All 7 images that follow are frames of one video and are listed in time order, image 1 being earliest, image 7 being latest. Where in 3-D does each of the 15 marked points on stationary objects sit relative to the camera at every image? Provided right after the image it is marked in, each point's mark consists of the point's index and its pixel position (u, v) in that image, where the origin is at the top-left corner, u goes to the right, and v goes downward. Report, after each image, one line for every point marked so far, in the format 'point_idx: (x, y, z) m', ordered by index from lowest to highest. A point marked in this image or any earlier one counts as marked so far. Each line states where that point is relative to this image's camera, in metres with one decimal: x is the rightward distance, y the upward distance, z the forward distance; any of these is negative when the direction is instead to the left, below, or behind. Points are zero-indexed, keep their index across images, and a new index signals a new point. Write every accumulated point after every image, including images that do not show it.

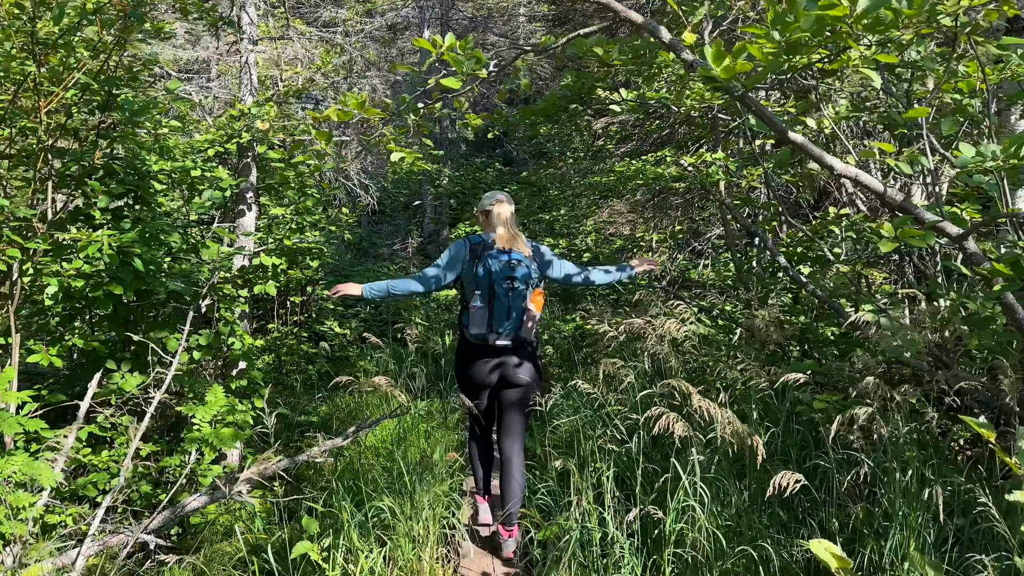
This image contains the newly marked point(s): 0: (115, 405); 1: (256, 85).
0: (-1.7, -0.5, +3.2) m
1: (-1.5, +1.2, +4.5) m
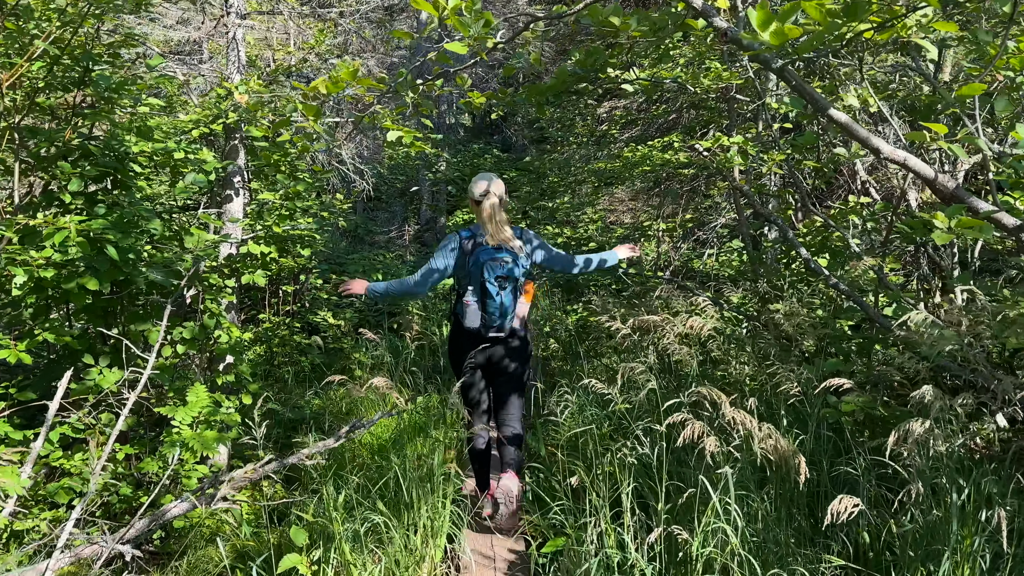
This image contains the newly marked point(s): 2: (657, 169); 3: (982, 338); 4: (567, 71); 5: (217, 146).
0: (-1.7, -0.5, +3.0) m
1: (-1.5, +1.3, +4.3) m
2: (+1.1, +0.9, +5.7) m
3: (+1.7, -0.2, +2.7) m
4: (+0.3, +1.0, +3.5) m
5: (-1.6, +0.8, +4.1) m
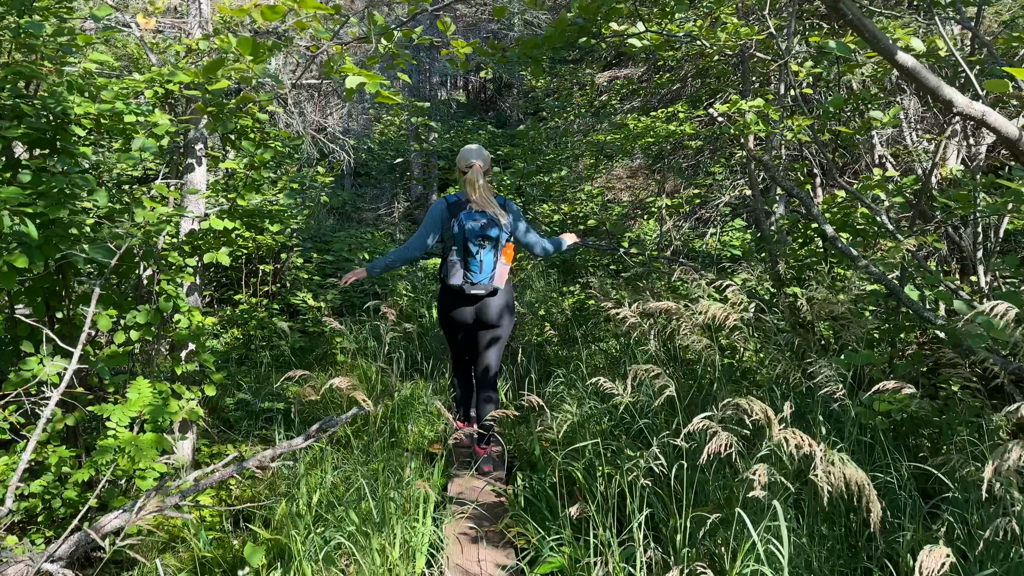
0: (-1.7, -0.4, +2.7) m
1: (-1.5, +1.4, +3.8) m
2: (+1.1, +1.1, +5.3) m
3: (+1.6, -0.1, +2.3) m
4: (+0.2, +1.1, +3.1) m
5: (-1.6, +0.9, +3.7) m
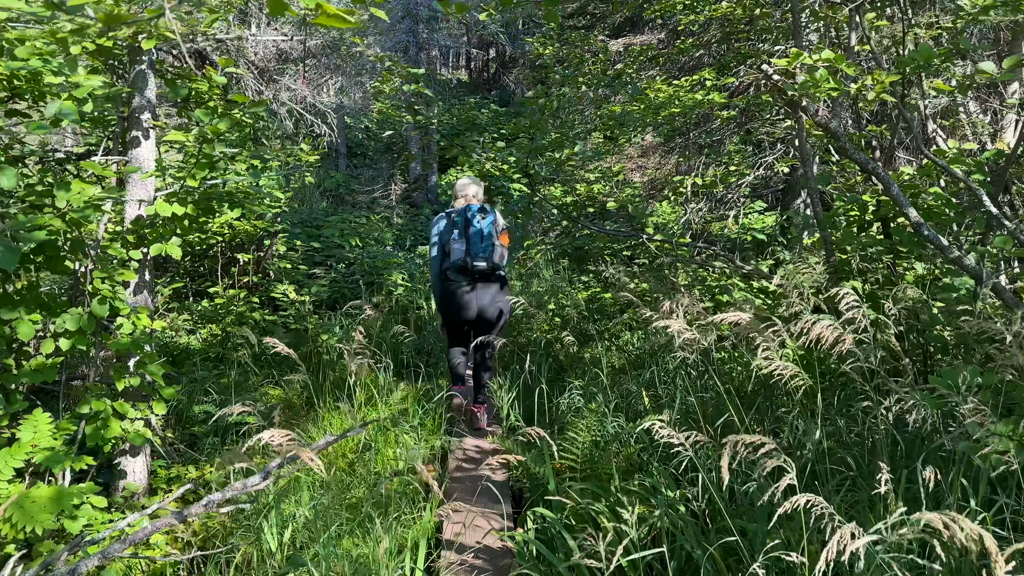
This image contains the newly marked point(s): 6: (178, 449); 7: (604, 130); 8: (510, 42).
0: (-1.7, -0.4, +2.1) m
1: (-1.5, +1.4, +3.2) m
2: (+1.1, +1.1, +4.7) m
3: (+1.7, -0.1, +1.7) m
4: (+0.2, +1.1, +2.5) m
5: (-1.6, +0.9, +3.1) m
6: (-1.6, -0.8, +3.6) m
7: (+0.7, +1.1, +5.4) m
8: (0.0, +3.9, +12.1) m
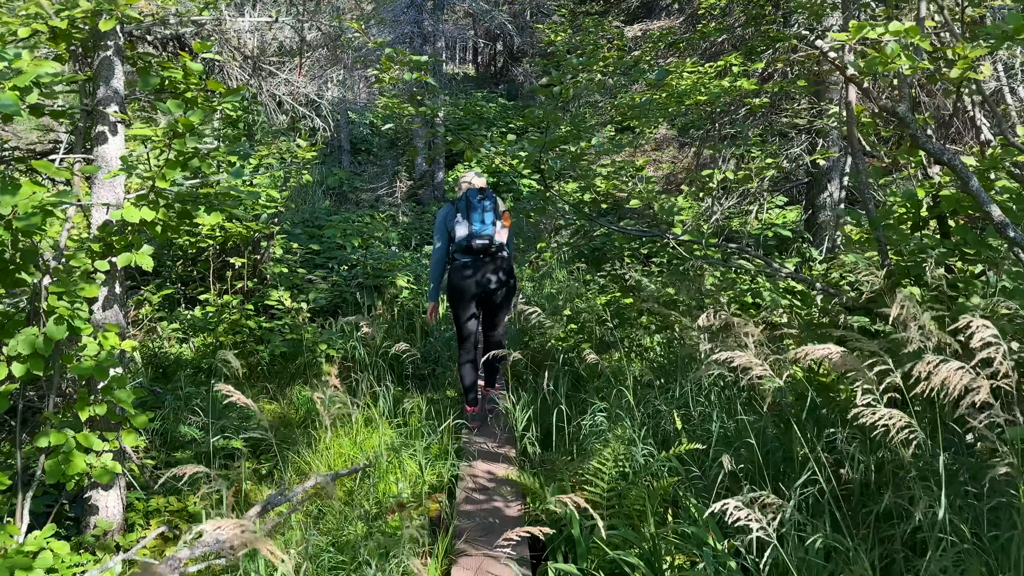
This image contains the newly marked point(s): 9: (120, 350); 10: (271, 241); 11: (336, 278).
0: (-1.6, -0.5, +1.8) m
1: (-1.5, +1.3, +2.9) m
2: (+1.2, +1.1, +4.4) m
3: (+1.7, -0.2, +1.4) m
4: (+0.3, +1.0, +2.1) m
5: (-1.6, +0.8, +2.8) m
6: (-1.5, -0.8, +3.3) m
7: (+0.7, +1.1, +5.0) m
8: (+0.1, +4.0, +11.7) m
9: (-1.4, -0.2, +2.6) m
10: (-1.7, +0.3, +5.2) m
11: (-1.4, +0.1, +5.9) m
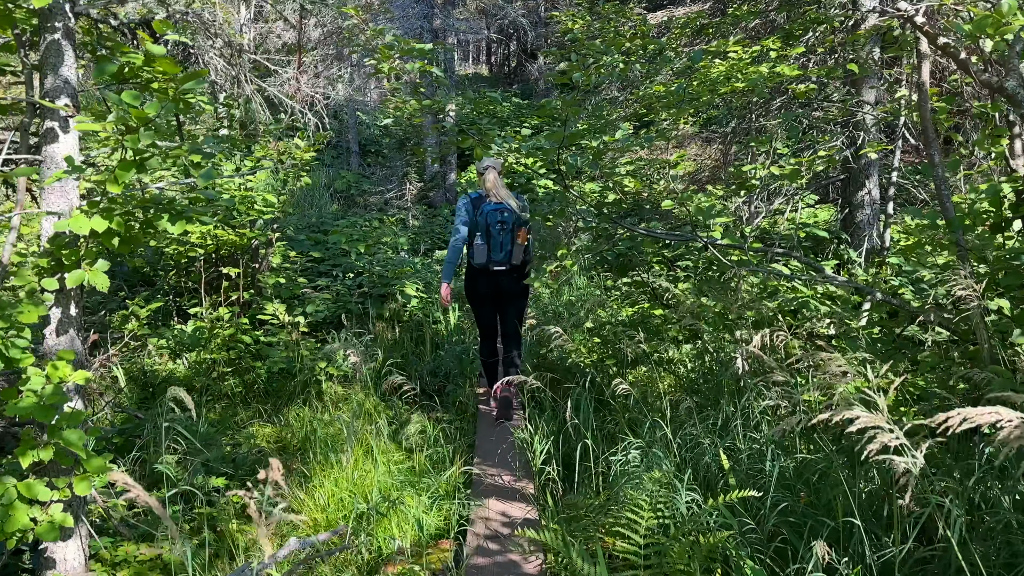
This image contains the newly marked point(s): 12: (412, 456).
0: (-1.6, -0.5, +1.4) m
1: (-1.4, +1.3, +2.5) m
2: (+1.2, +1.0, +3.9) m
3: (+1.7, -0.2, +0.9) m
4: (+0.3, +1.0, +1.7) m
5: (-1.5, +0.8, +2.4) m
6: (-1.5, -0.9, +2.9) m
7: (+0.8, +1.1, +4.6) m
8: (+0.3, +3.9, +11.3) m
9: (-1.3, -0.3, +2.2) m
10: (-1.6, +0.3, +4.8) m
11: (-1.2, 0.0, +5.5) m
12: (-0.5, -0.8, +3.6) m
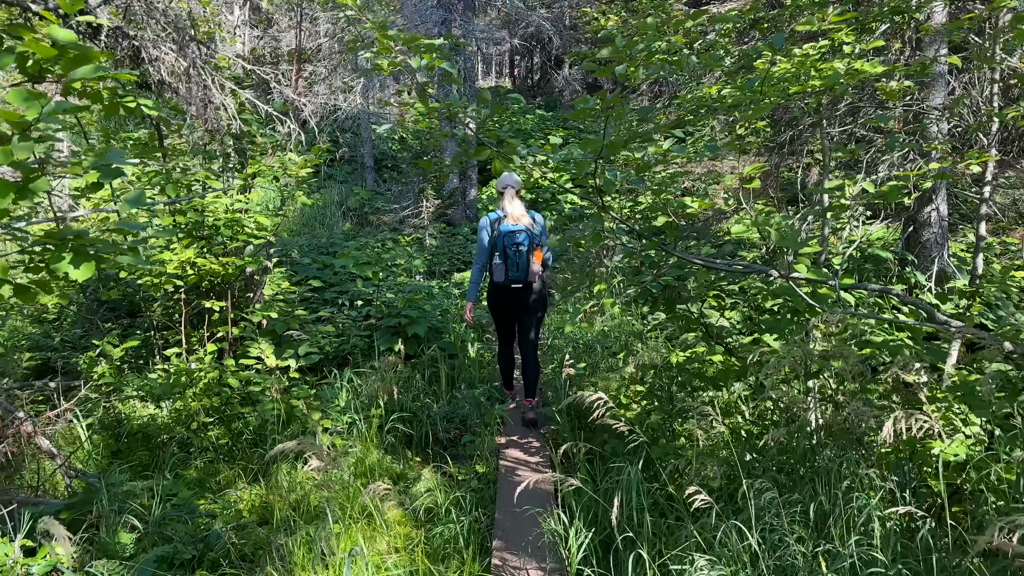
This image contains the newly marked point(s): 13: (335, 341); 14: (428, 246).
0: (-1.6, -0.7, +0.8) m
1: (-1.4, +1.1, +2.0) m
2: (+1.4, +0.9, +3.3) m
3: (+1.7, -0.3, +0.3) m
4: (+0.4, +0.9, +1.1) m
5: (-1.4, +0.6, +1.8) m
6: (-1.4, -1.0, +2.3) m
7: (+1.0, +0.9, +4.0) m
8: (+0.6, +3.6, +10.7) m
9: (-1.2, -0.4, +1.7) m
10: (-1.4, +0.1, +4.3) m
11: (-1.1, -0.2, +4.9) m
12: (-0.4, -1.0, +3.0) m
13: (-1.1, -0.3, +4.6) m
14: (-0.8, +0.4, +6.9) m
